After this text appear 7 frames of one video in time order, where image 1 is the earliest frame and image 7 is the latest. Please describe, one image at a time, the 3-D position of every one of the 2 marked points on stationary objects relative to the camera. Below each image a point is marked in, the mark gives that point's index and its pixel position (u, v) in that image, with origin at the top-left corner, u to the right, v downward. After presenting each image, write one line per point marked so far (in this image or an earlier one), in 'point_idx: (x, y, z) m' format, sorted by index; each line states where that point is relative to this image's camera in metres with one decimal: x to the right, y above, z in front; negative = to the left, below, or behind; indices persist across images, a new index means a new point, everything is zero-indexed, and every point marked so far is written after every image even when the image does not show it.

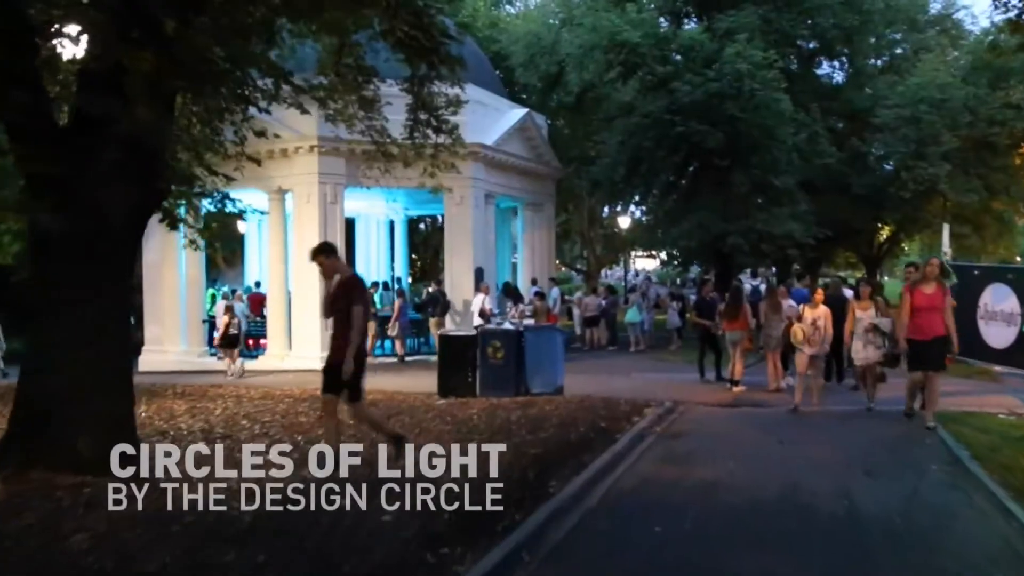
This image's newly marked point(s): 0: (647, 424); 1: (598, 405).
0: (+1.6, -1.6, +10.3) m
1: (+1.2, -1.6, +11.5) m
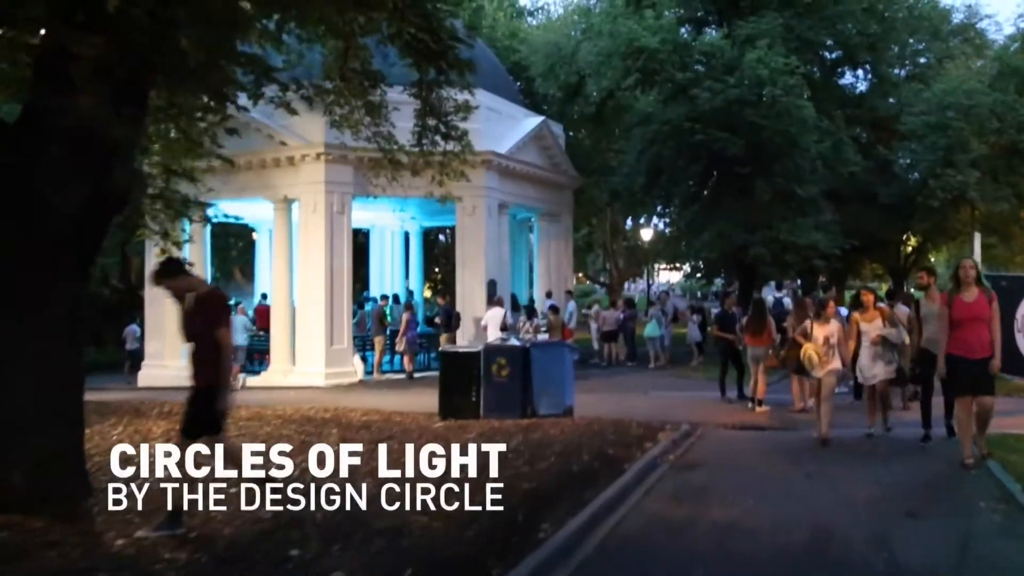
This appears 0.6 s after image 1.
0: (+1.6, -1.8, +9.4) m
1: (+1.2, -1.8, +10.6) m
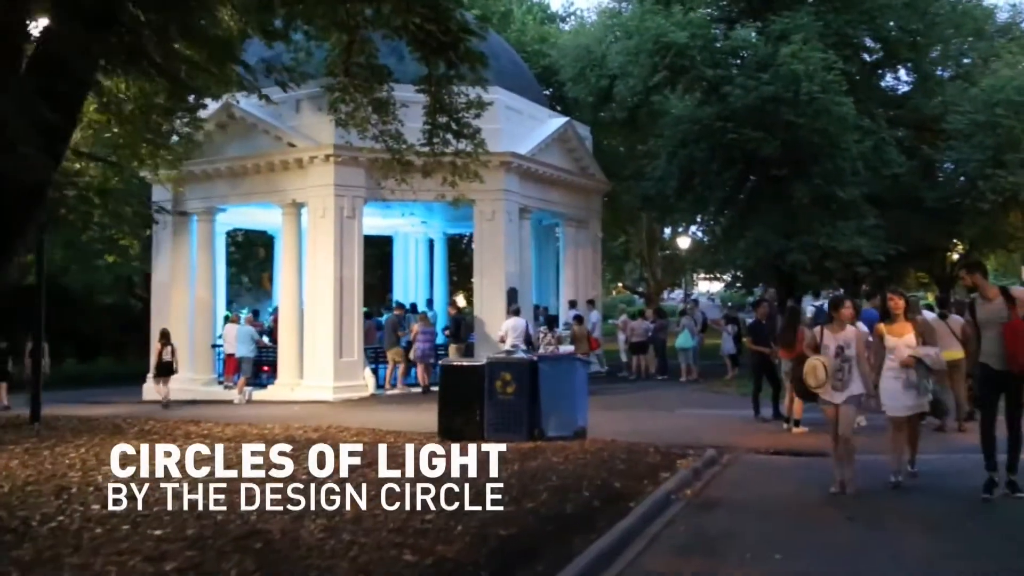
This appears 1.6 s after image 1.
0: (+1.5, -1.9, +8.1) m
1: (+1.2, -1.8, +9.3) m
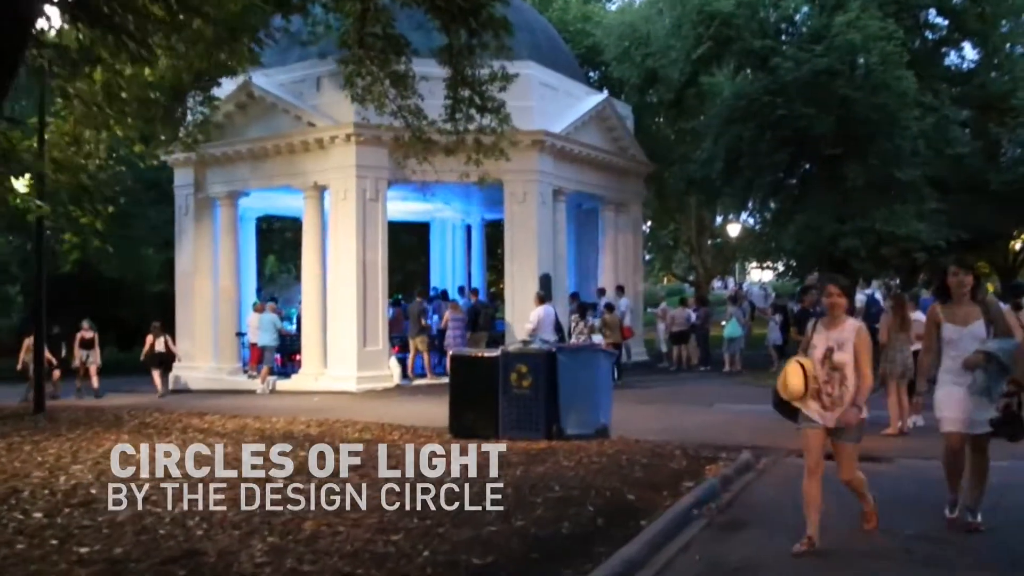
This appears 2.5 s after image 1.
0: (+1.5, -1.7, +6.9) m
1: (+1.2, -1.7, +8.1) m
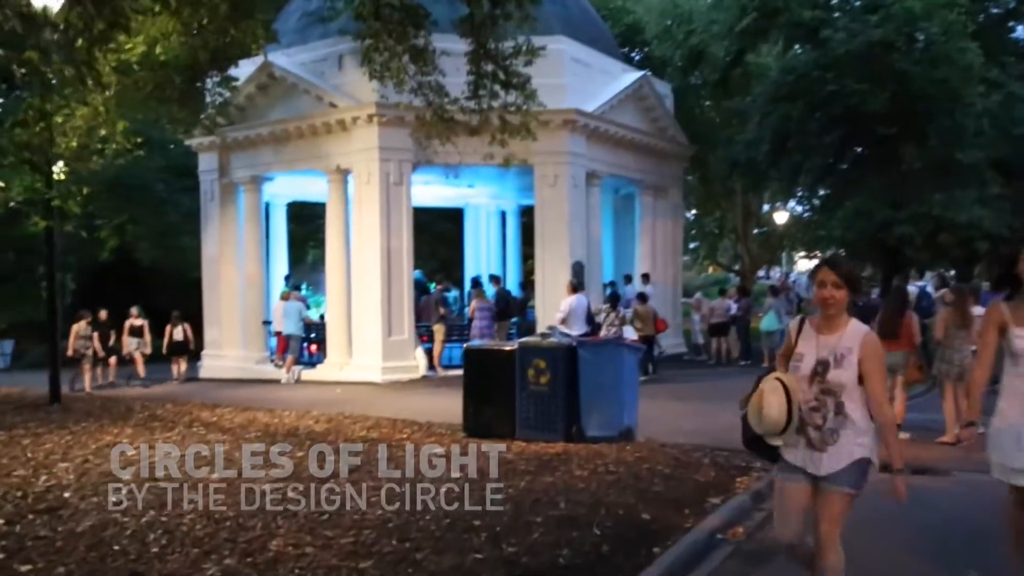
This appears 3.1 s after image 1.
0: (+1.5, -1.6, +6.0) m
1: (+1.3, -1.6, +7.2) m
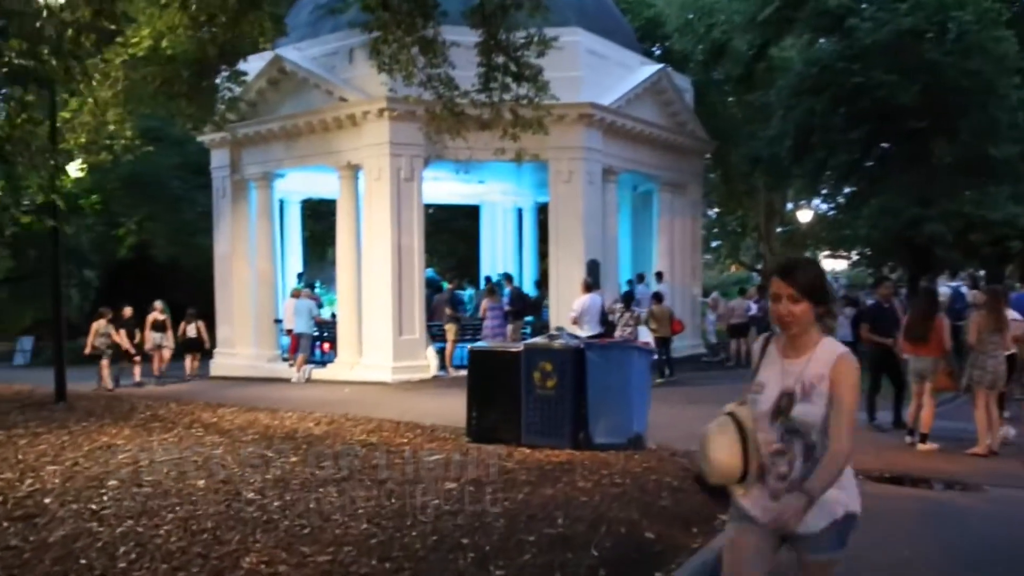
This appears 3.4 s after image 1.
0: (+1.4, -1.6, +5.5) m
1: (+1.2, -1.6, +6.8) m
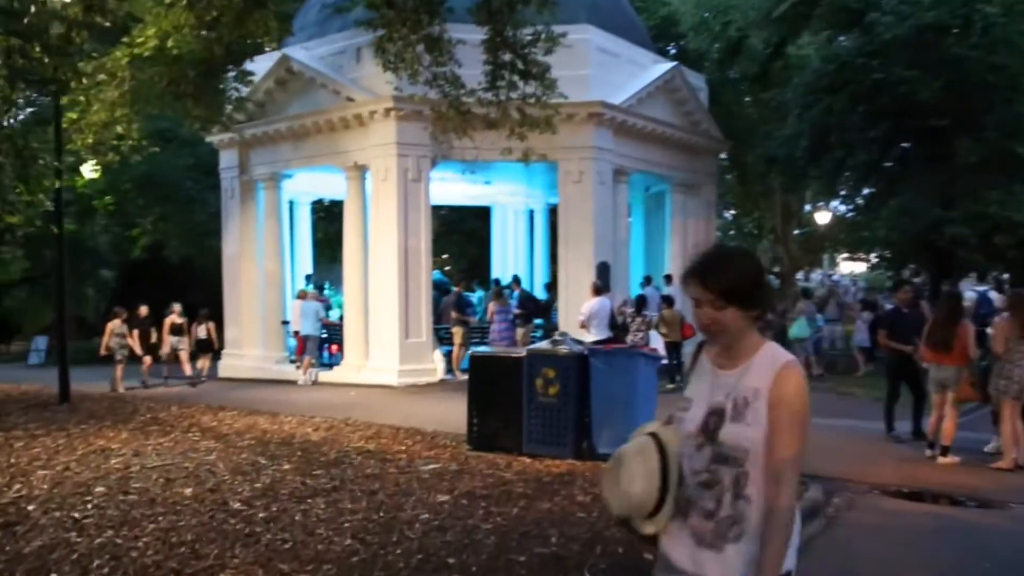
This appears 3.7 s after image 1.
0: (+1.4, -1.6, +5.2) m
1: (+1.2, -1.6, +6.4) m
